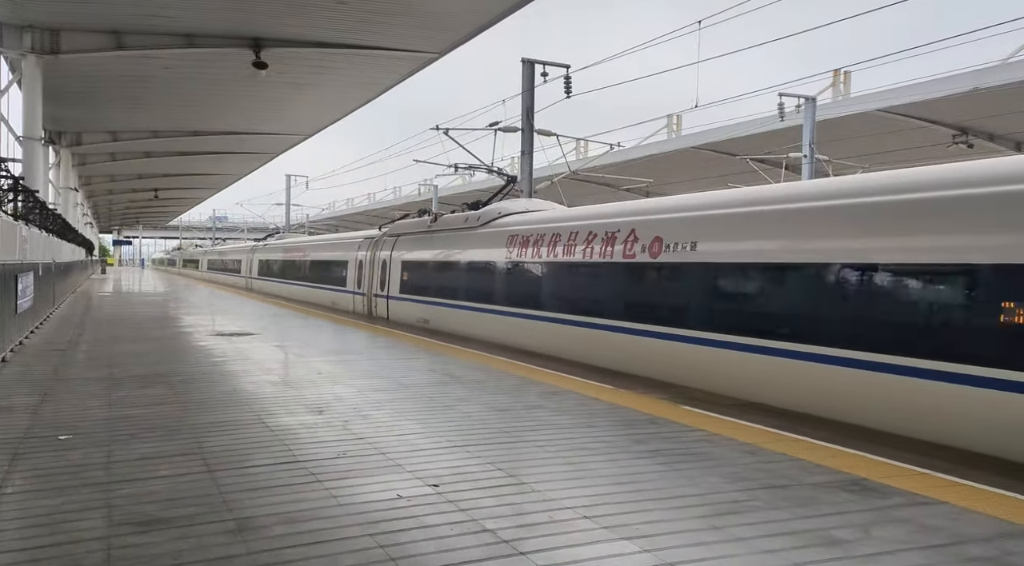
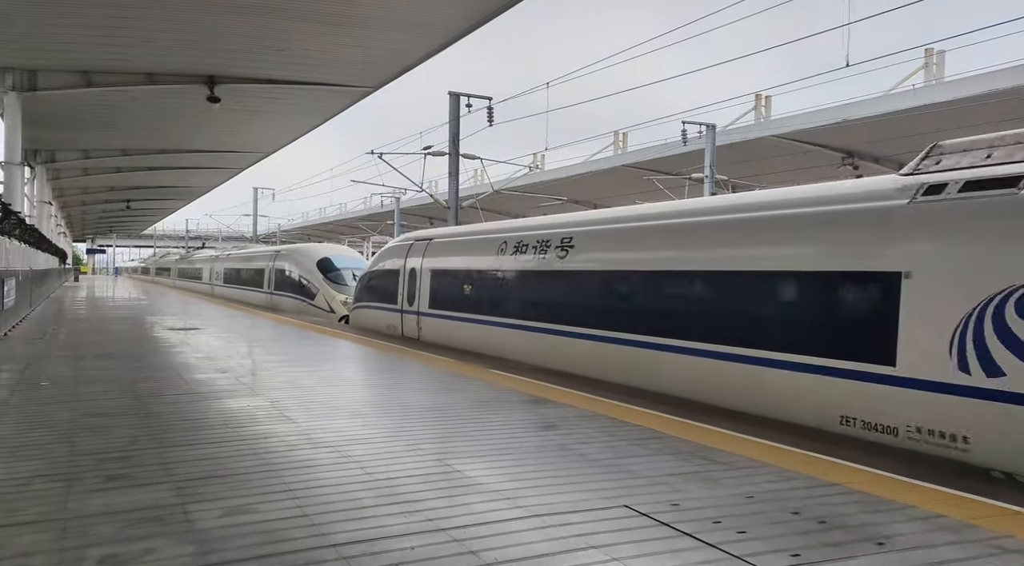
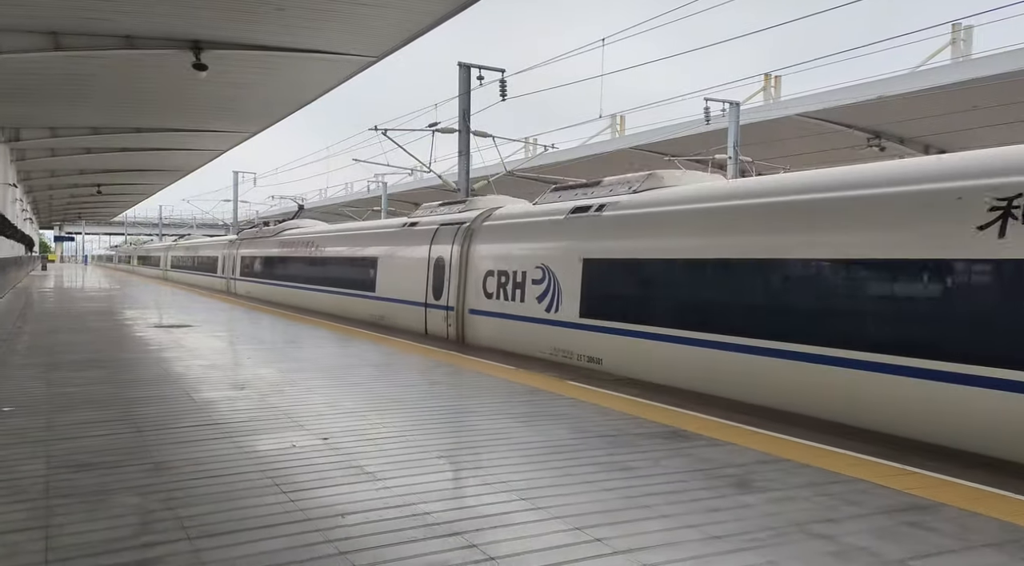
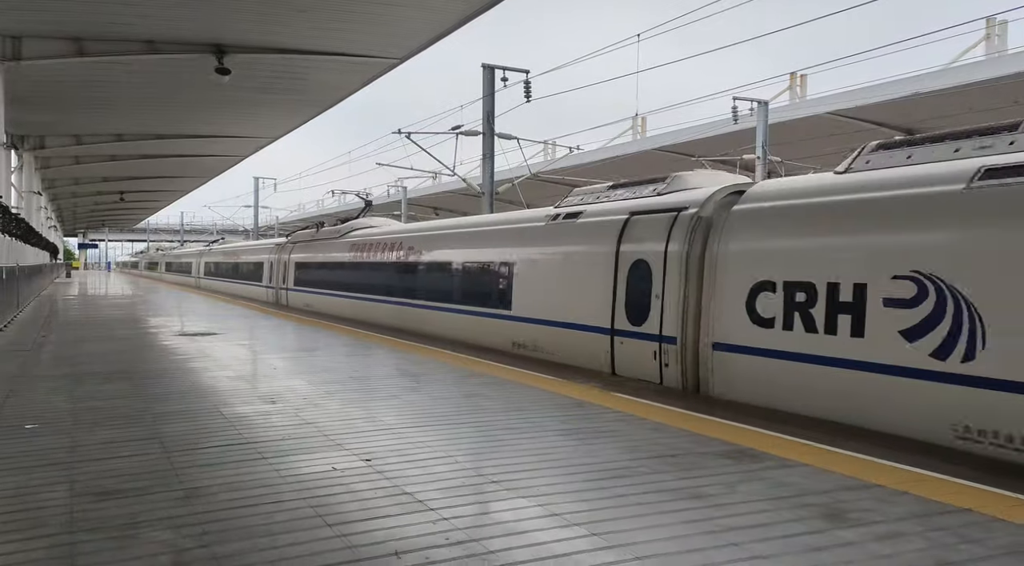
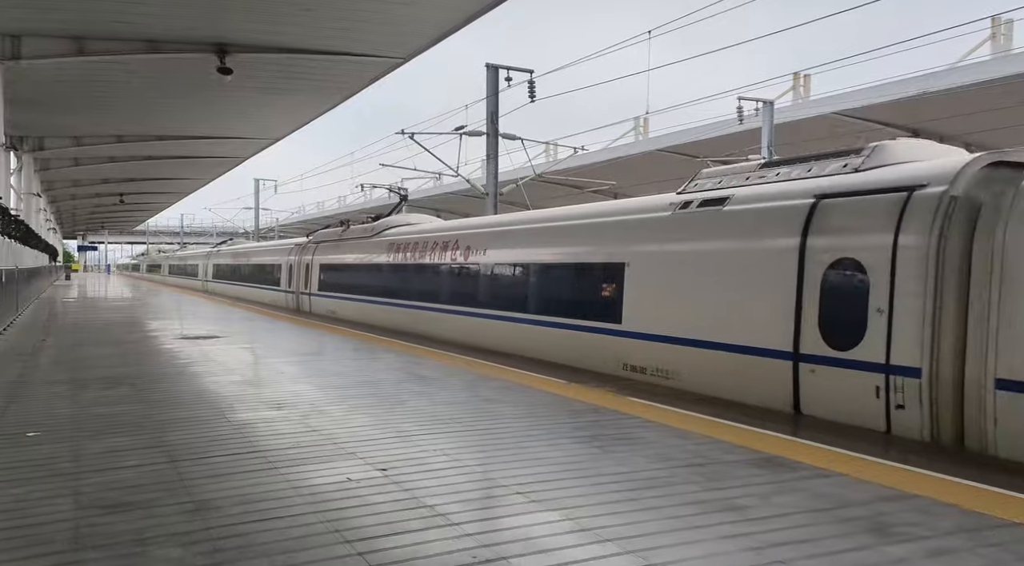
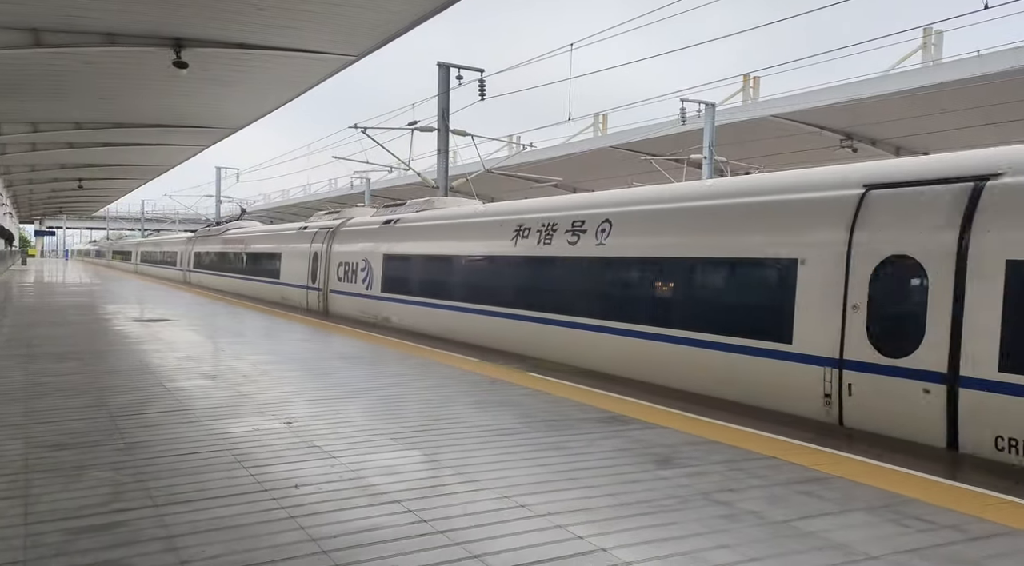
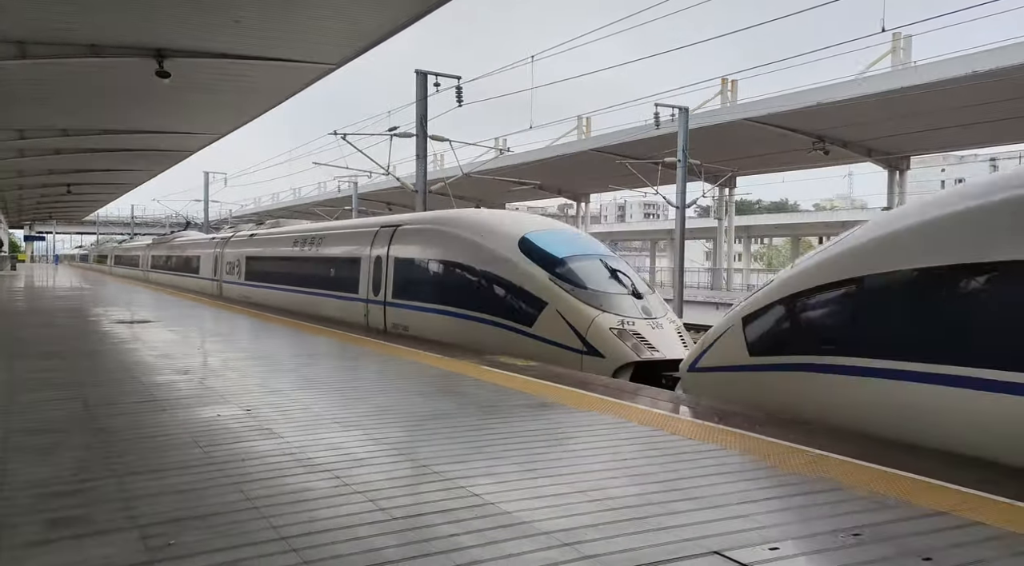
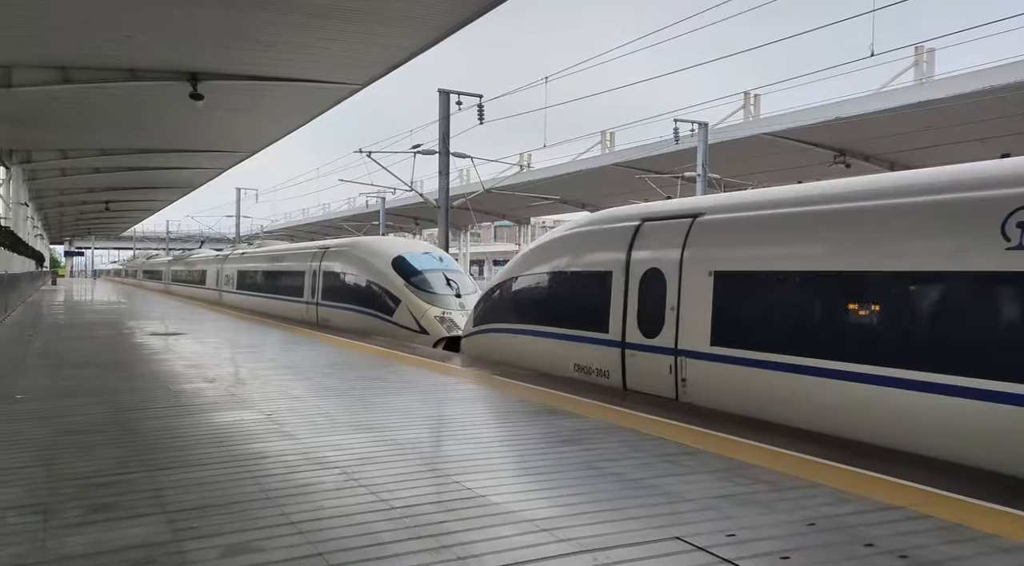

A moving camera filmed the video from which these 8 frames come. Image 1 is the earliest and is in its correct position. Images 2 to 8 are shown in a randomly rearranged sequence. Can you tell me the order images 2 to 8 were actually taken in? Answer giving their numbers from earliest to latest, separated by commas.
5, 4, 3, 6, 7, 8, 2
